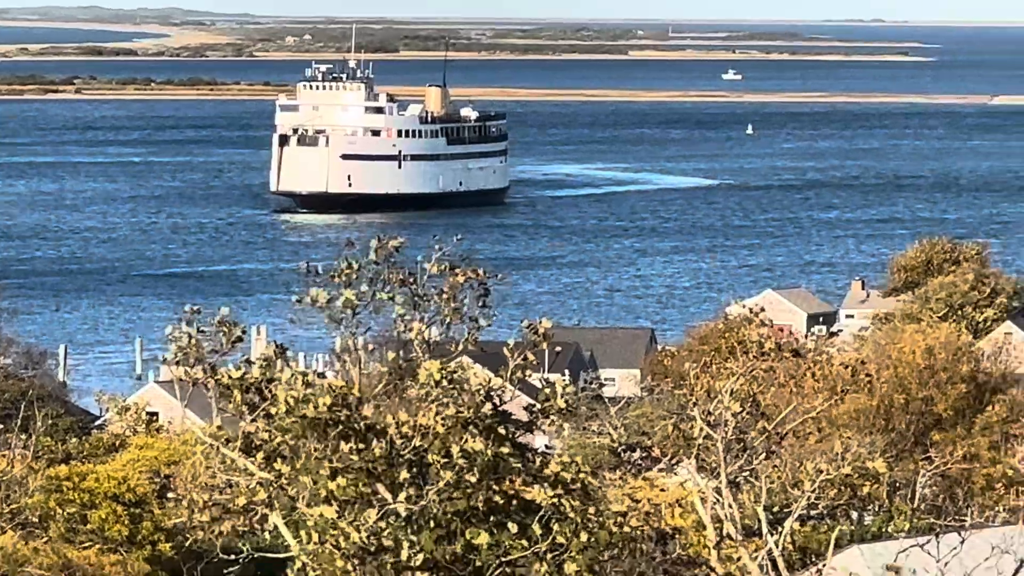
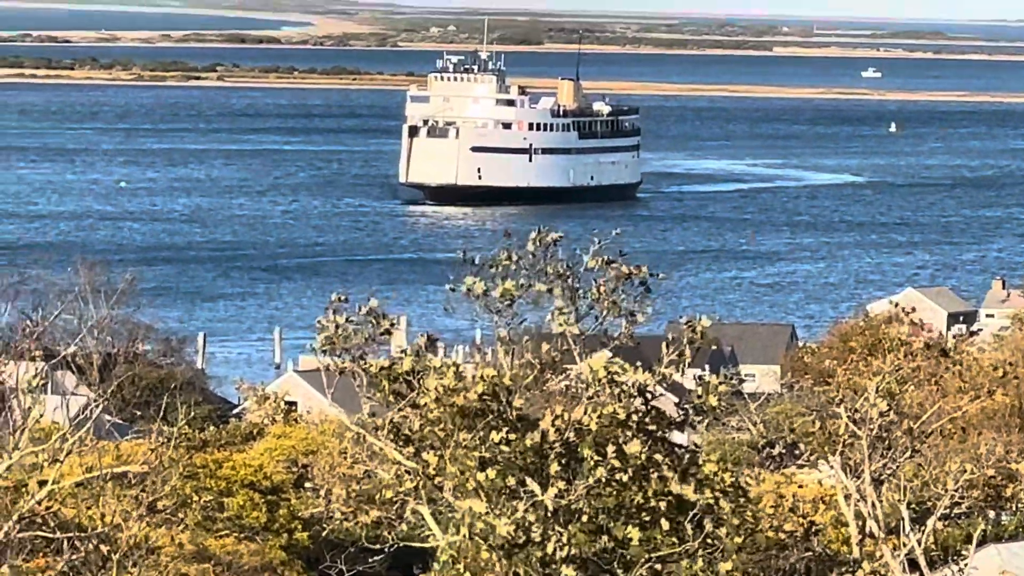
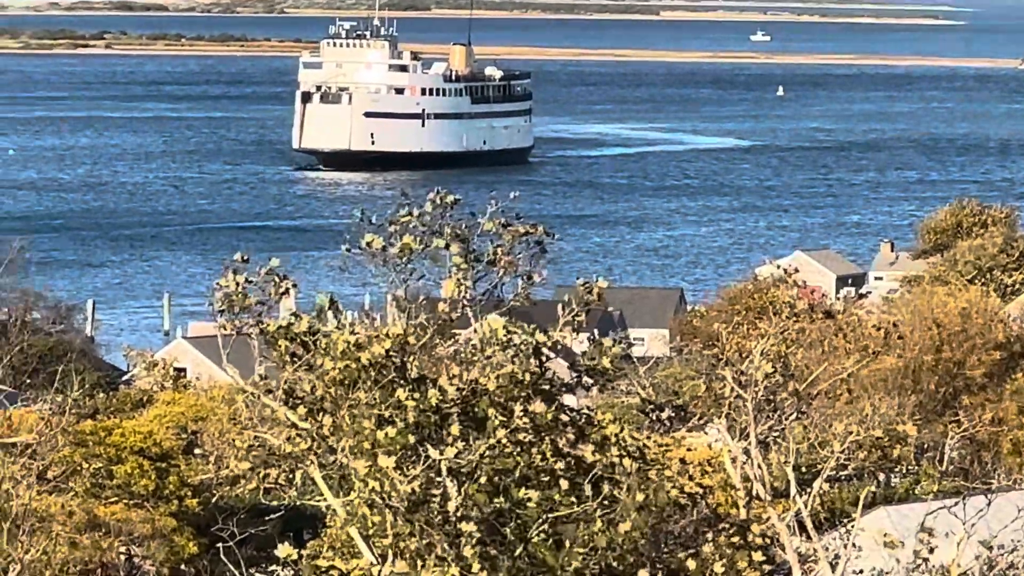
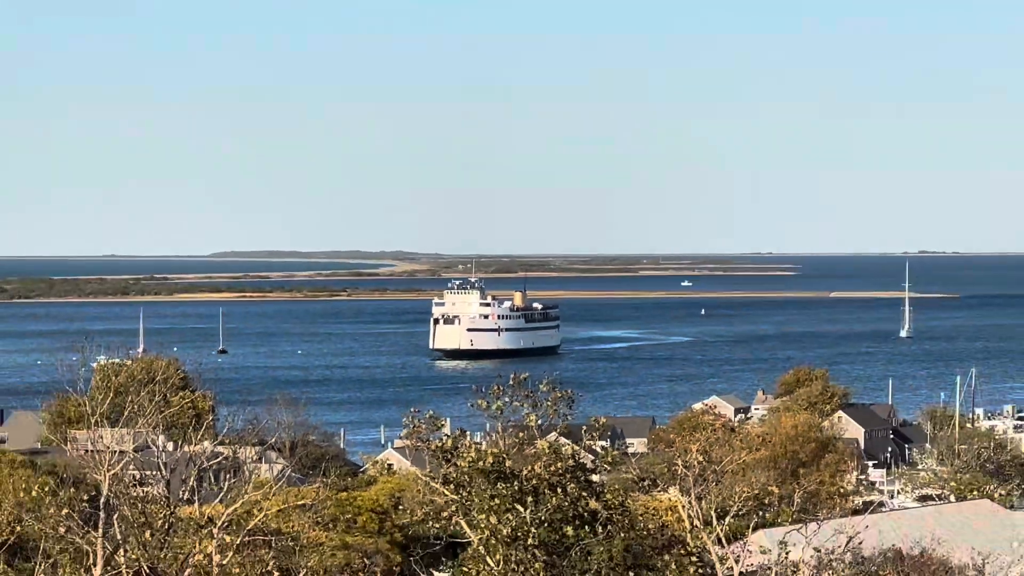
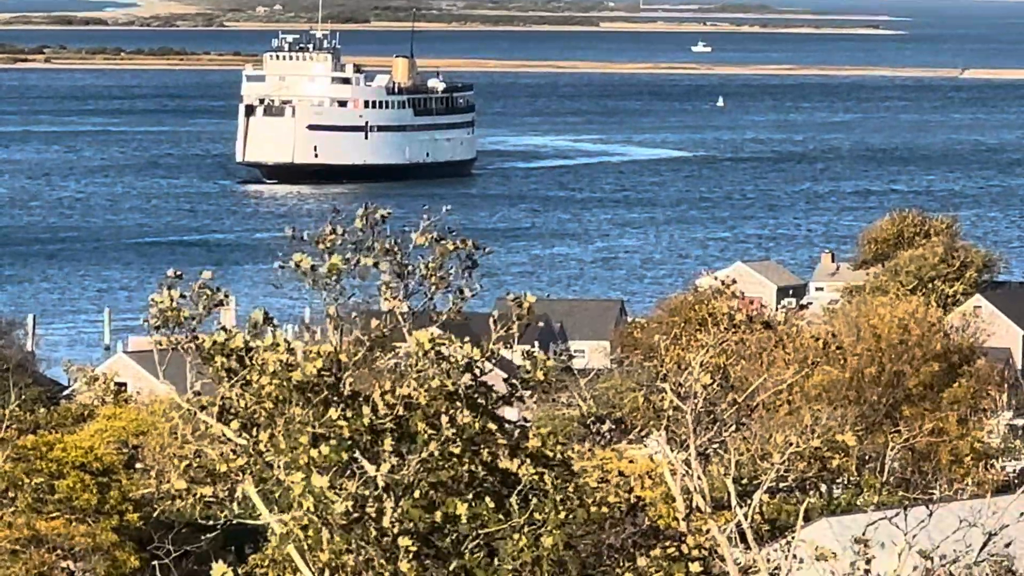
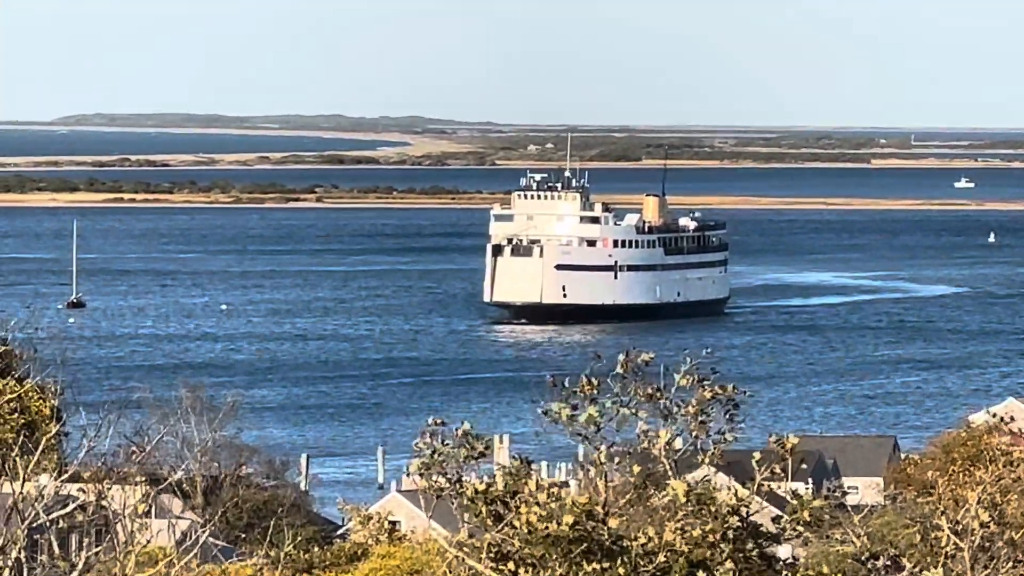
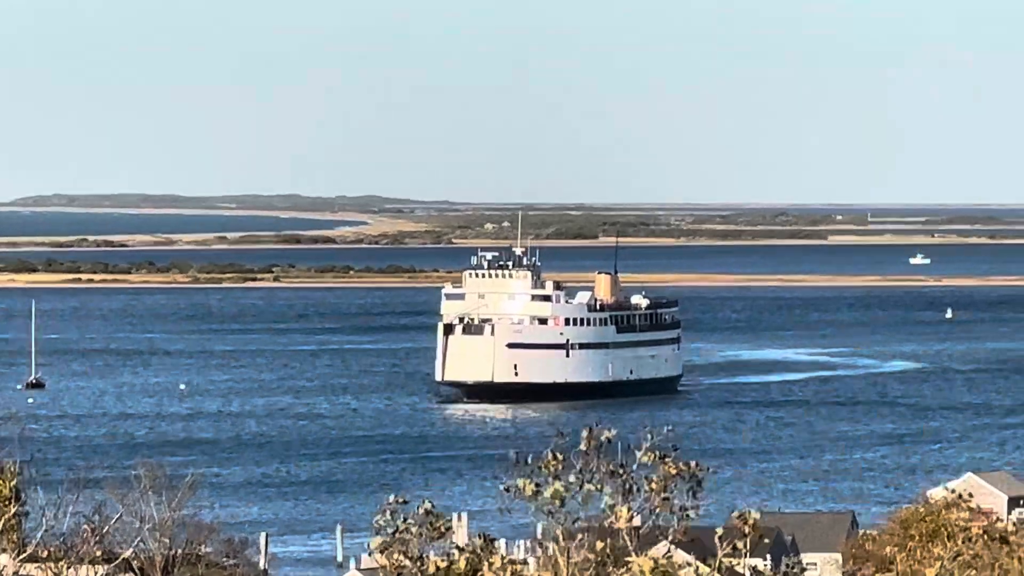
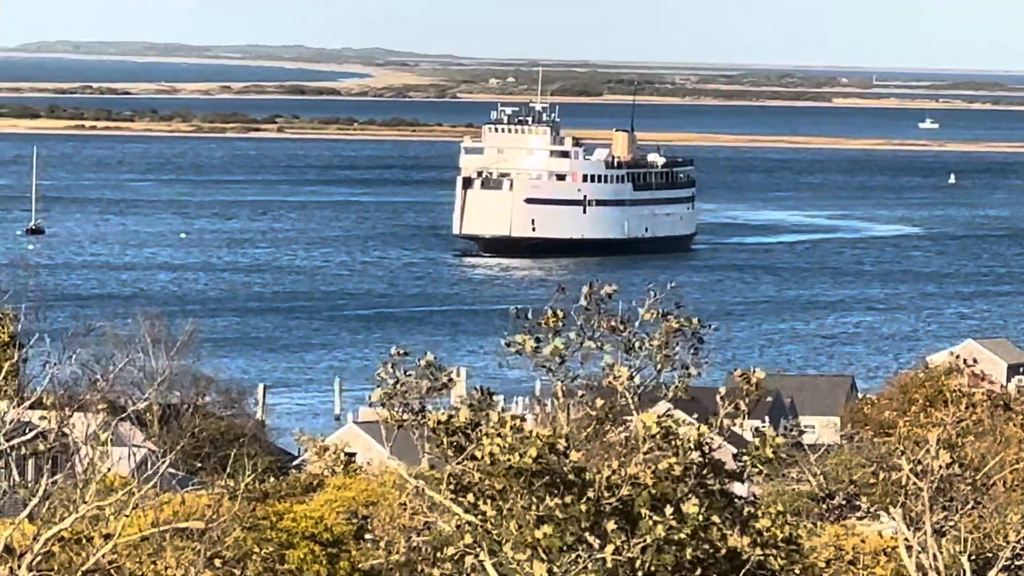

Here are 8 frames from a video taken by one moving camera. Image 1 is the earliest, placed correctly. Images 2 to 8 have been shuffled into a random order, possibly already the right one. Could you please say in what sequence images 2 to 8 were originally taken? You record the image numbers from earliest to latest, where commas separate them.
5, 3, 2, 8, 6, 7, 4
